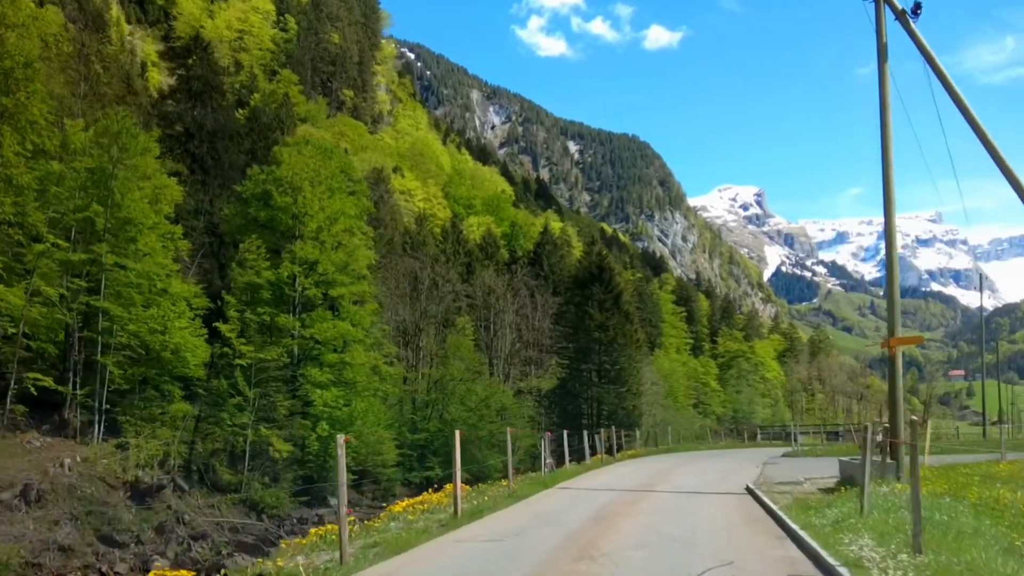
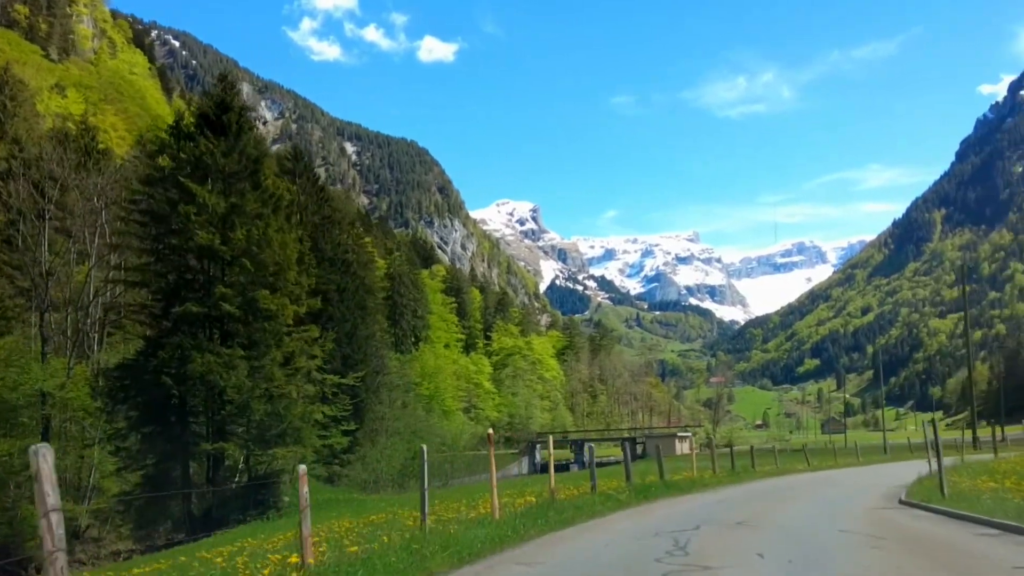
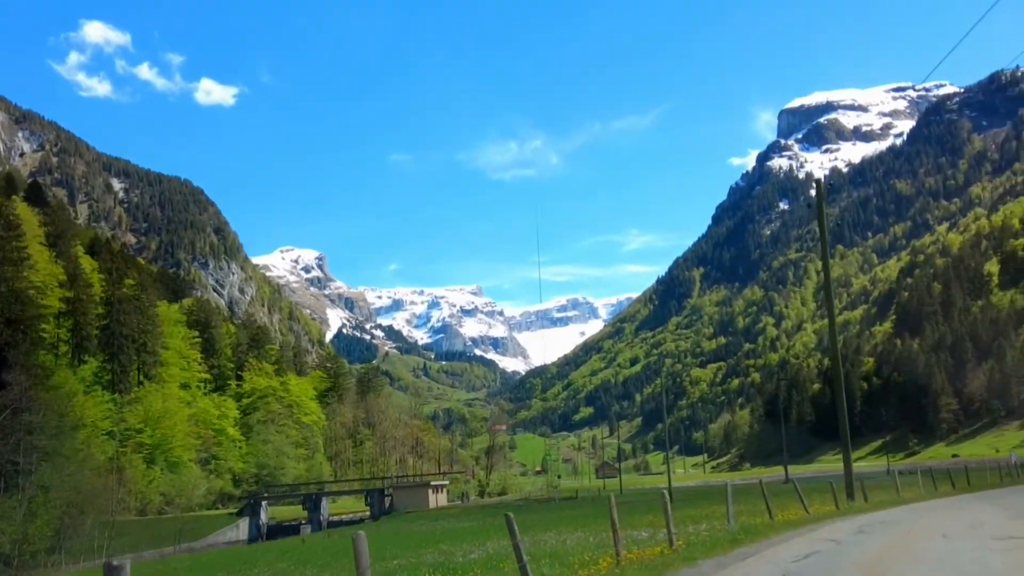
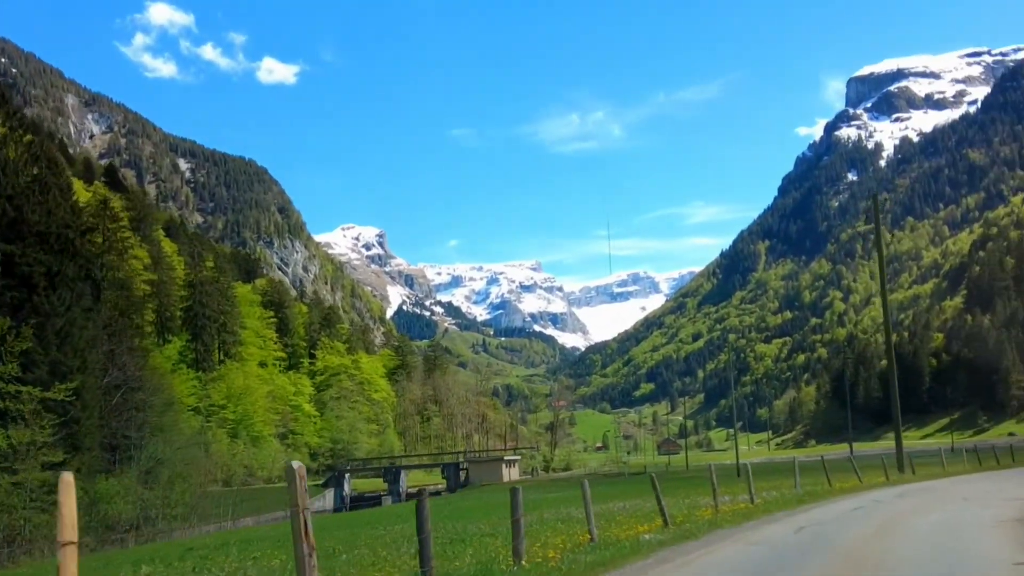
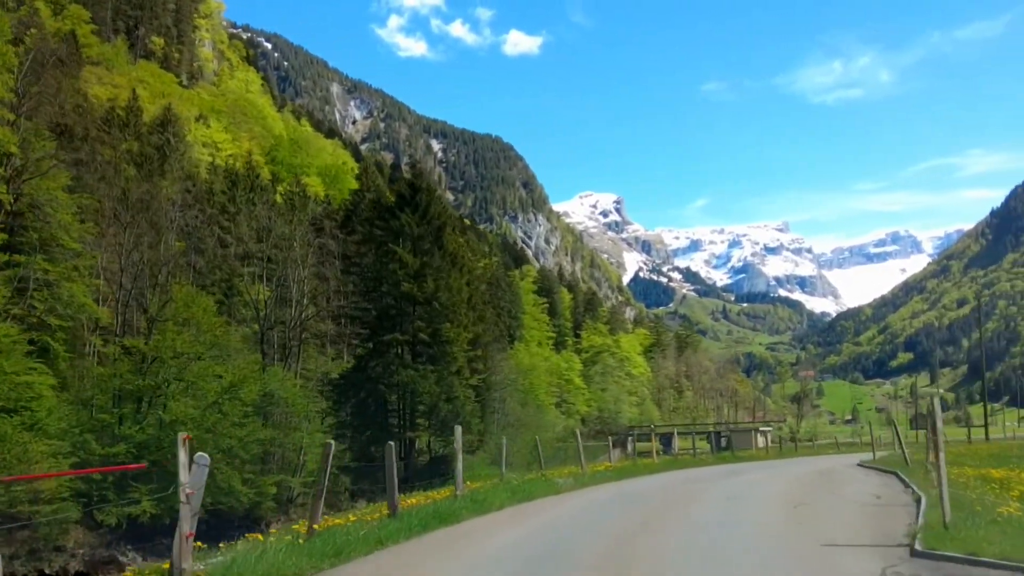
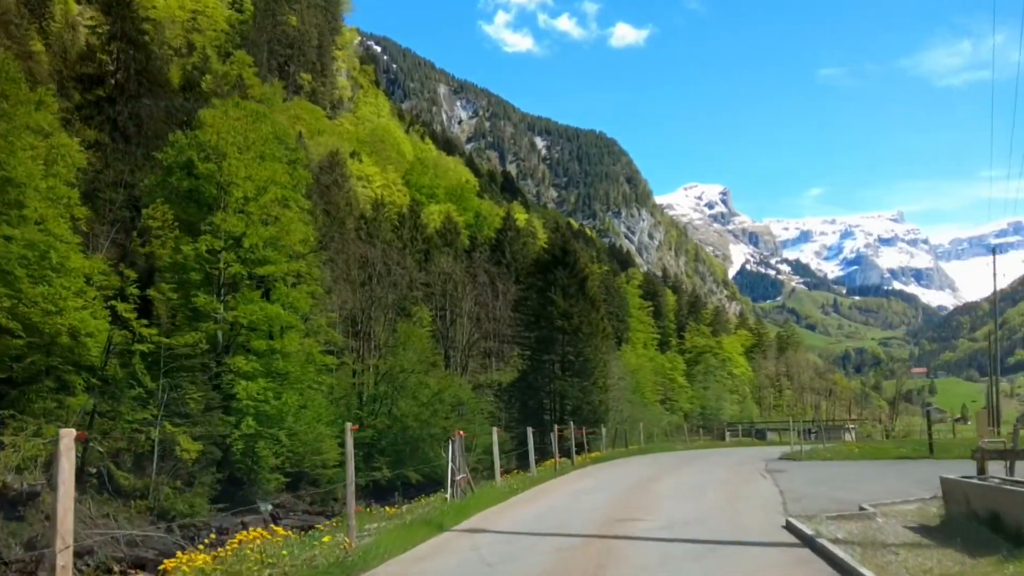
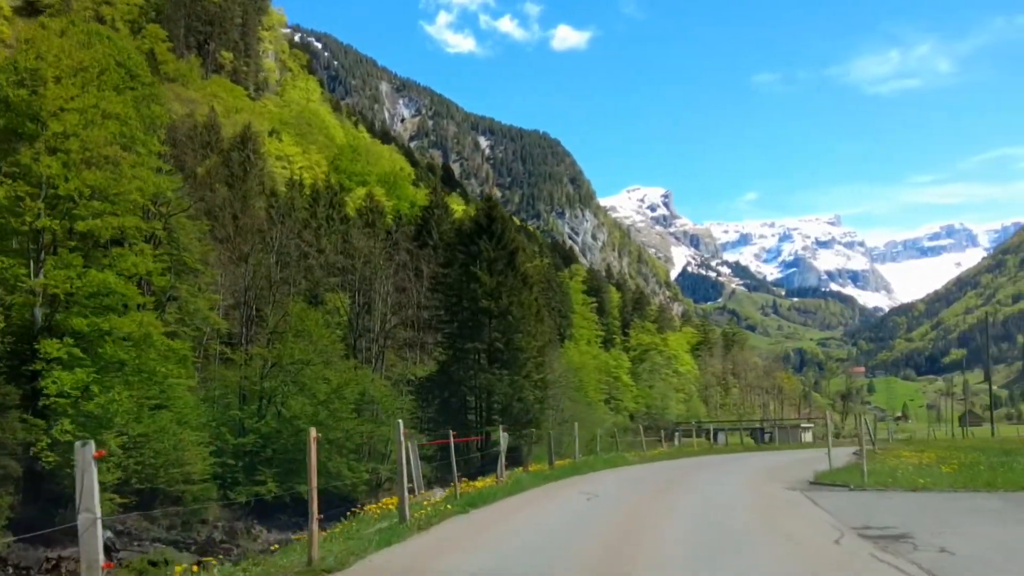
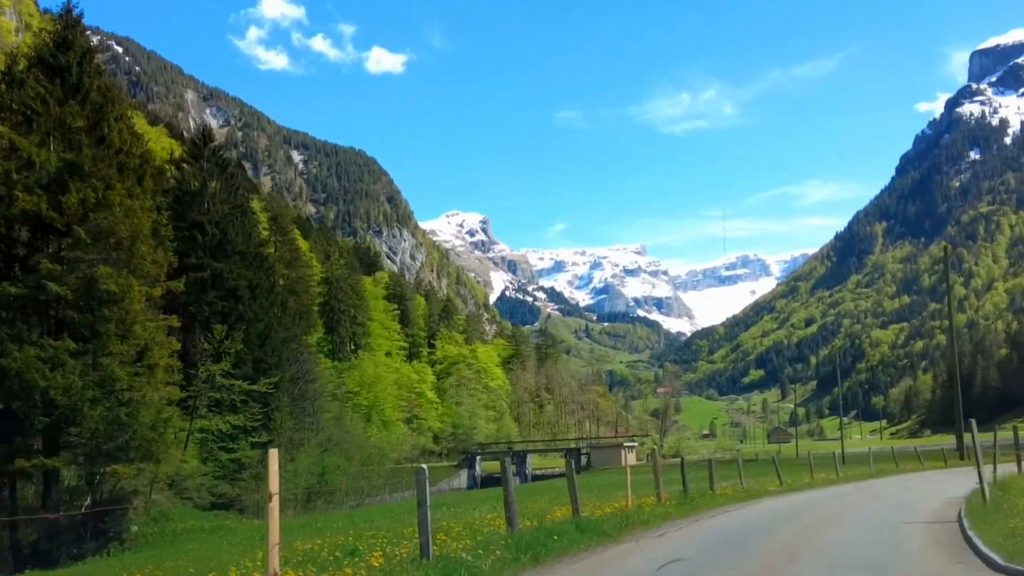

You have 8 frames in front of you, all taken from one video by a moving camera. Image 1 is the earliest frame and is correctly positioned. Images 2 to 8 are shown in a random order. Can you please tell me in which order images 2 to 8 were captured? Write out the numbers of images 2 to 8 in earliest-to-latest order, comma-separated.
6, 7, 5, 2, 8, 4, 3
